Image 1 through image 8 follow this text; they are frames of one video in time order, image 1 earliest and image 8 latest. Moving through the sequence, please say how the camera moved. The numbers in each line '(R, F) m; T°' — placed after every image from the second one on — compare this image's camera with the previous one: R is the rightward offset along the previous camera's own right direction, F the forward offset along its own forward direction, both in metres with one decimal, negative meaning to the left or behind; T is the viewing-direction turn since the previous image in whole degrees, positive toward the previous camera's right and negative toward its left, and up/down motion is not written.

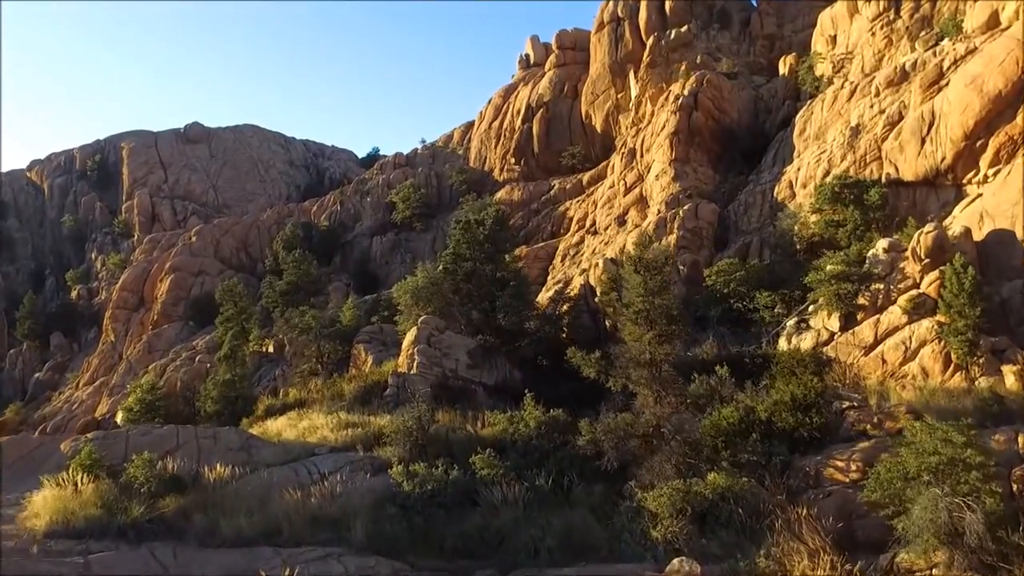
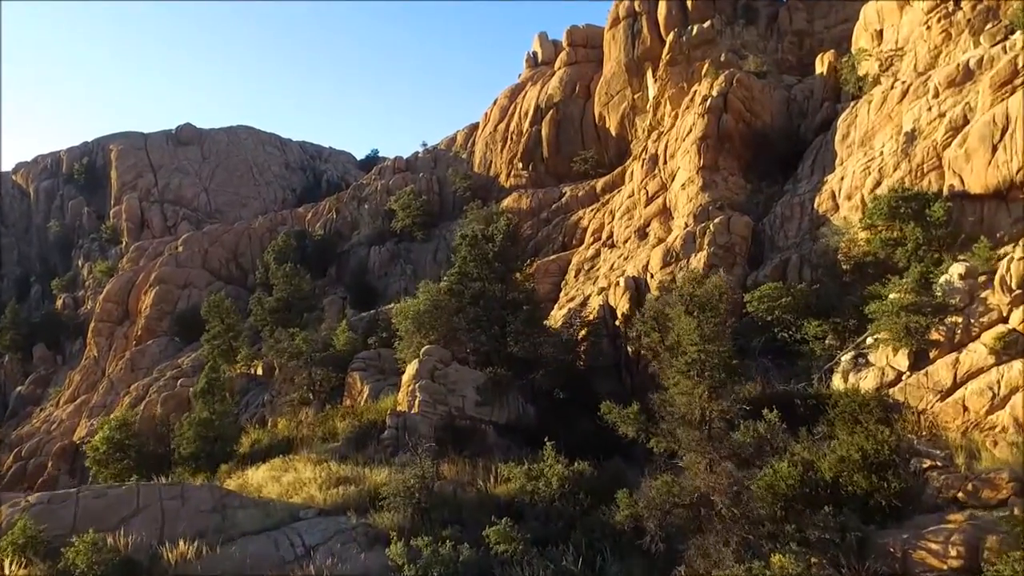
(-0.5, +3.7) m; 0°
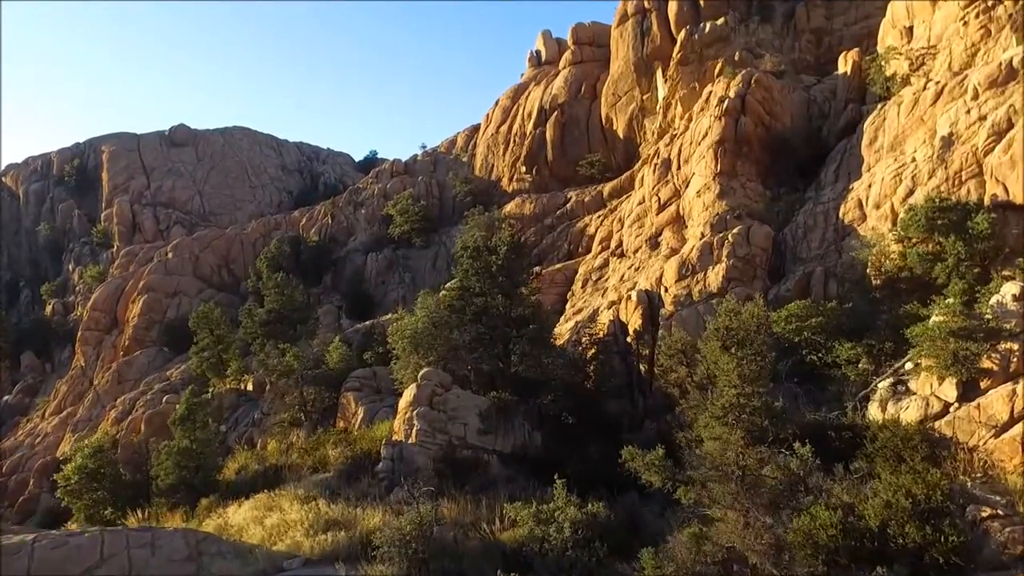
(-0.2, +2.2) m; 0°
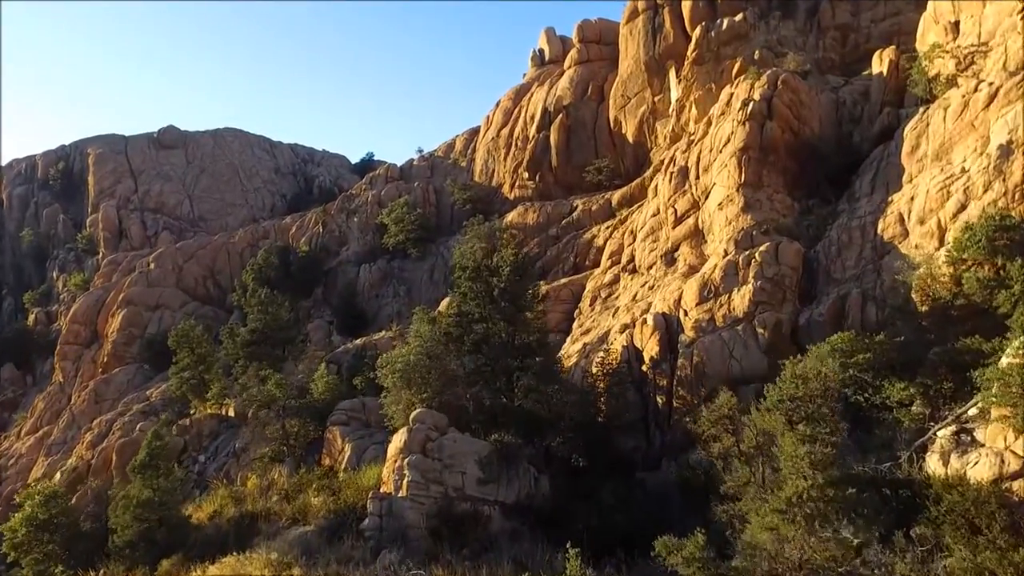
(-0.1, +3.1) m; 0°
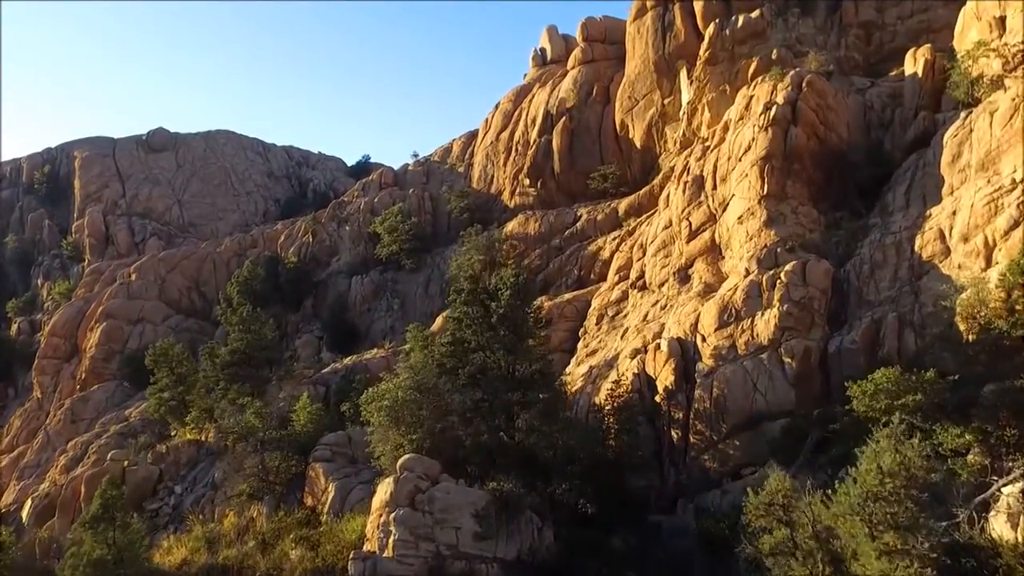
(0.0, +2.7) m; 0°
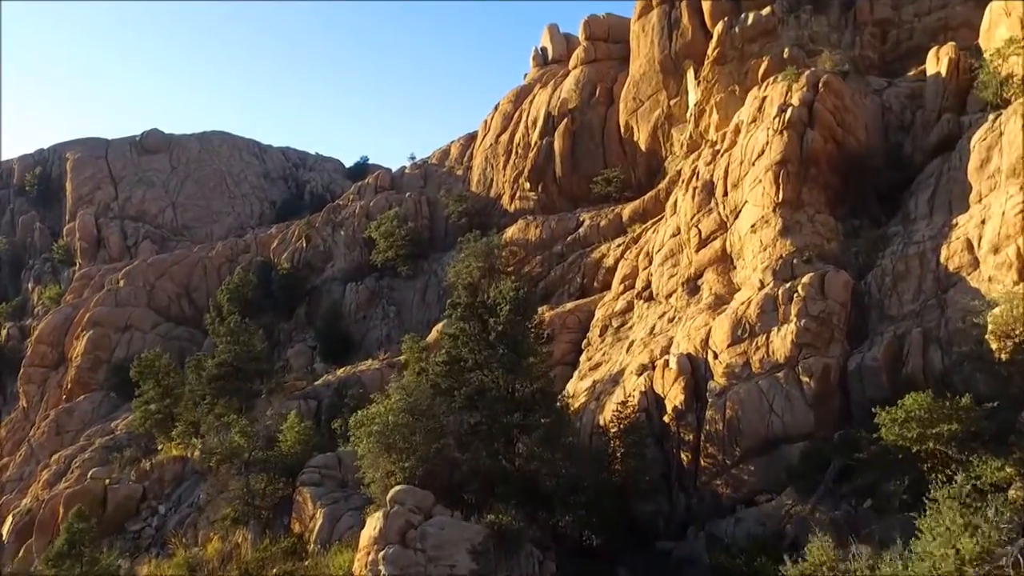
(0.0, +1.6) m; 0°
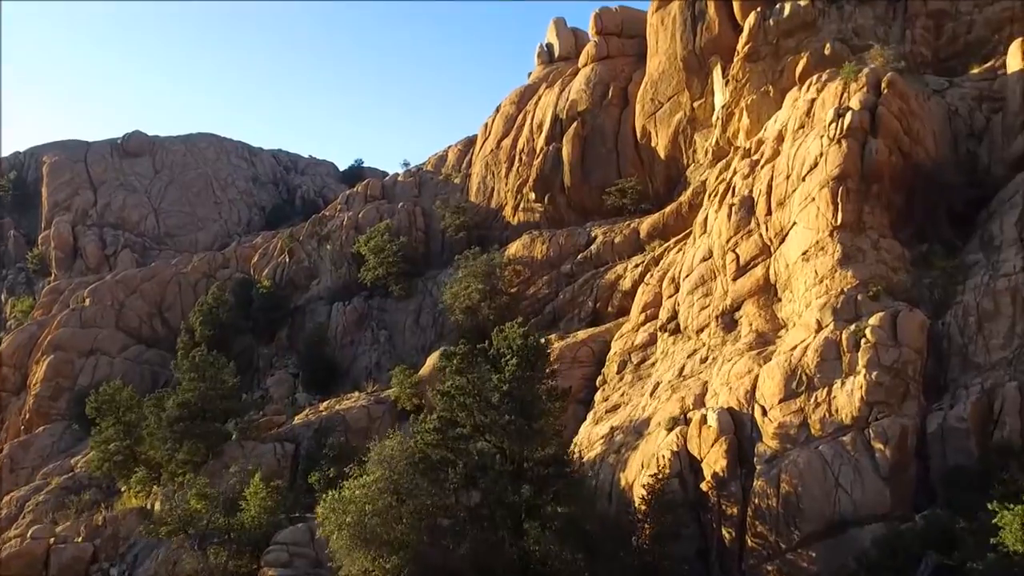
(-0.2, +4.3) m; 0°
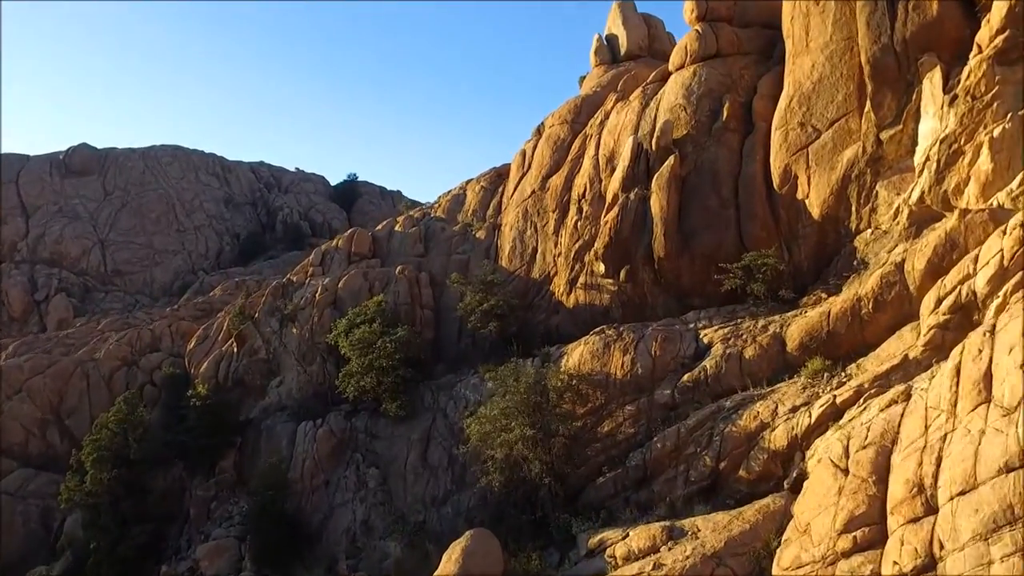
(-1.6, +13.7) m; 0°
